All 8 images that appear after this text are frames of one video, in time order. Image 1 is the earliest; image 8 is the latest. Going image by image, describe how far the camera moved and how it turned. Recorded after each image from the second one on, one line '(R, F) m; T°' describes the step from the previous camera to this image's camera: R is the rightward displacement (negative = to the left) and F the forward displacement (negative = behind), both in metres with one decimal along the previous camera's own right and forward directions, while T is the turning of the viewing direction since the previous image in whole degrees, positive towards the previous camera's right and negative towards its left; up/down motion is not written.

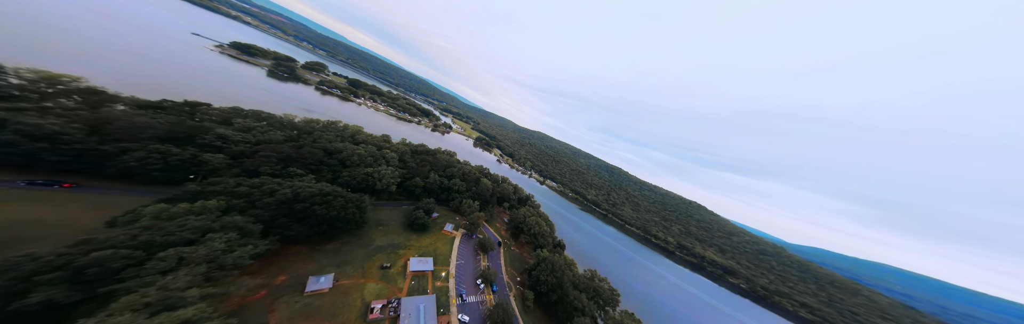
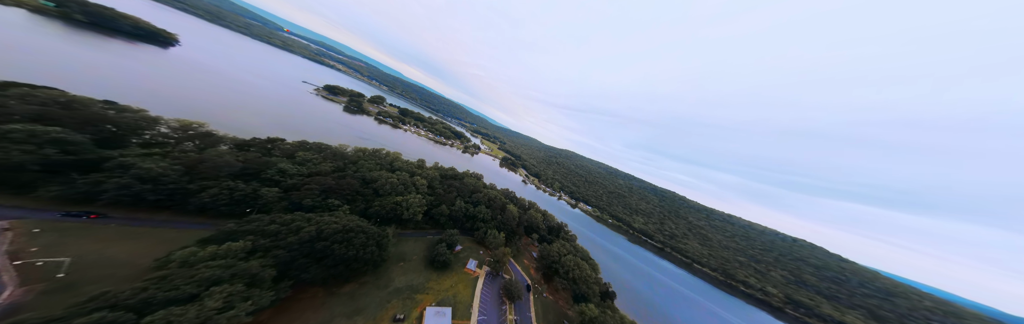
(0.0, +1.6) m; -9°
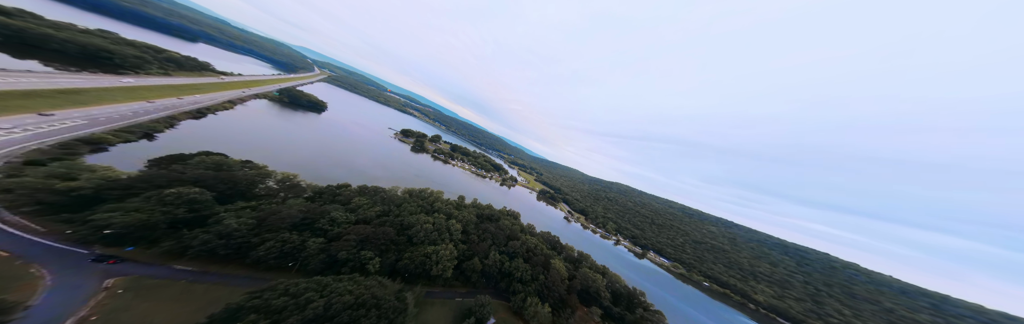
(0.0, +2.6) m; -12°
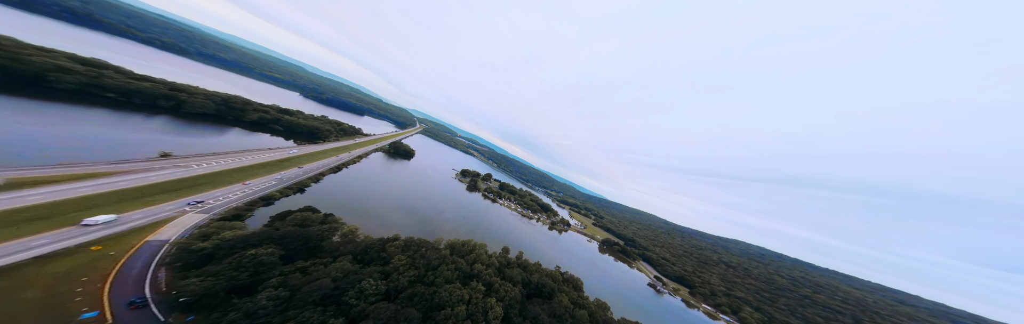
(0.0, +4.2) m; -15°
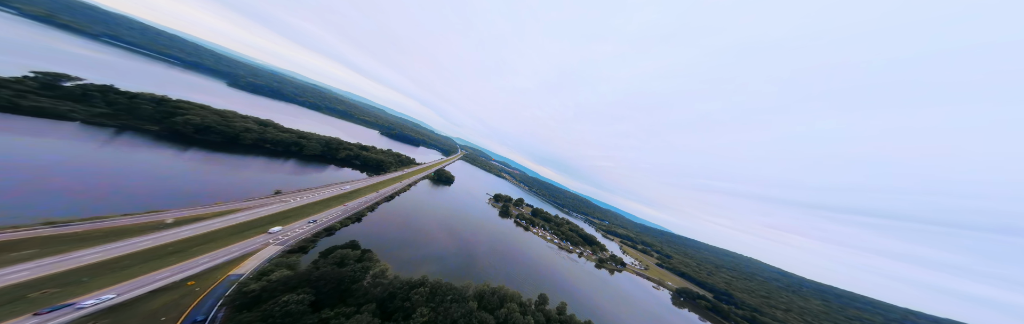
(+0.2, +2.9) m; -10°
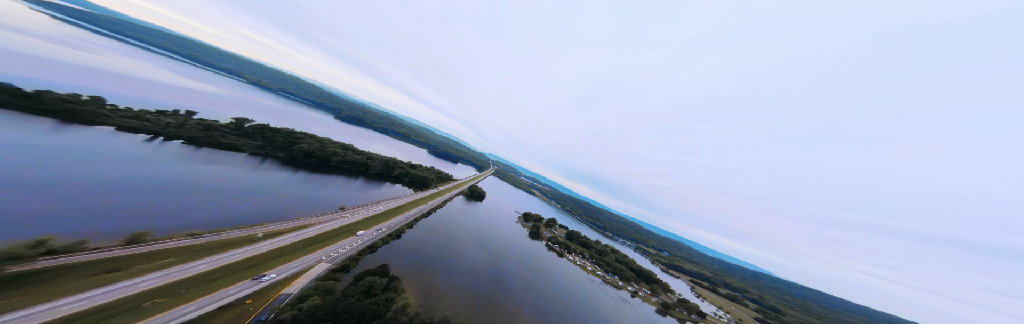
(+0.1, +3.1) m; -10°
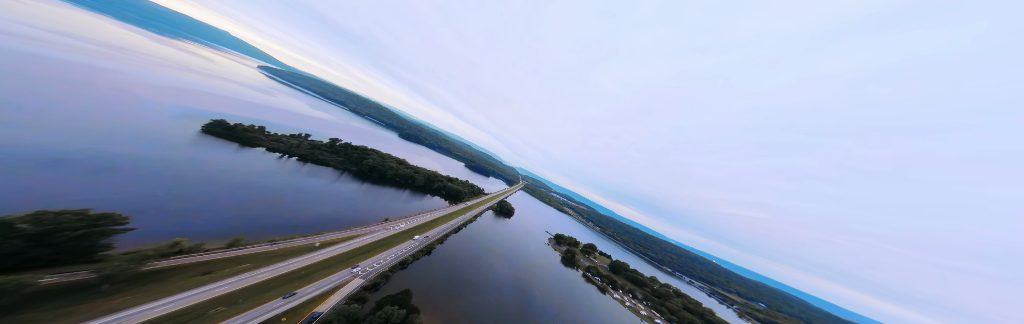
(+0.1, +3.4) m; -9°
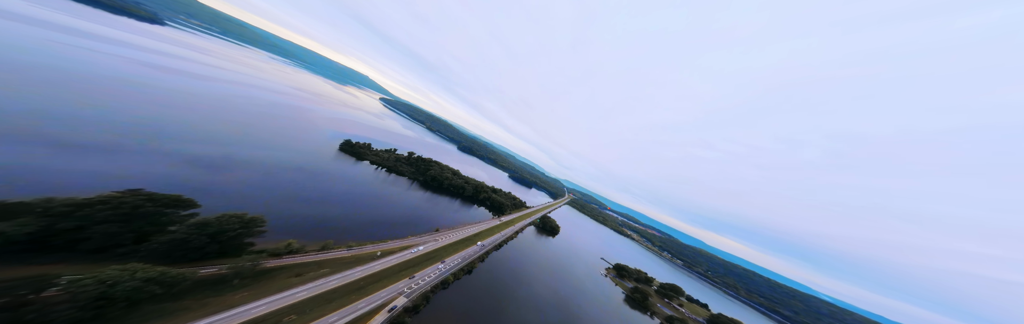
(-0.9, +4.7) m; -13°
